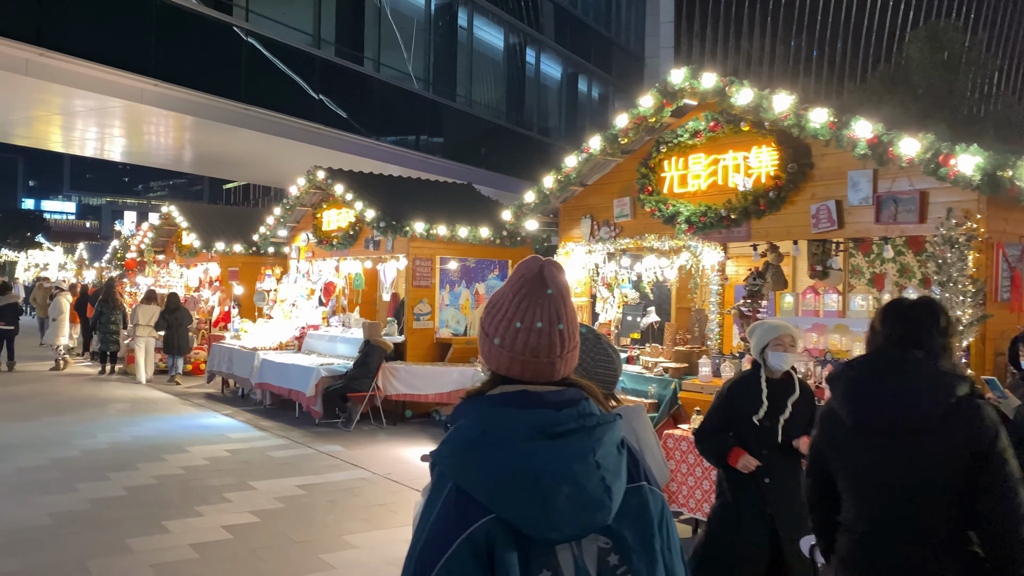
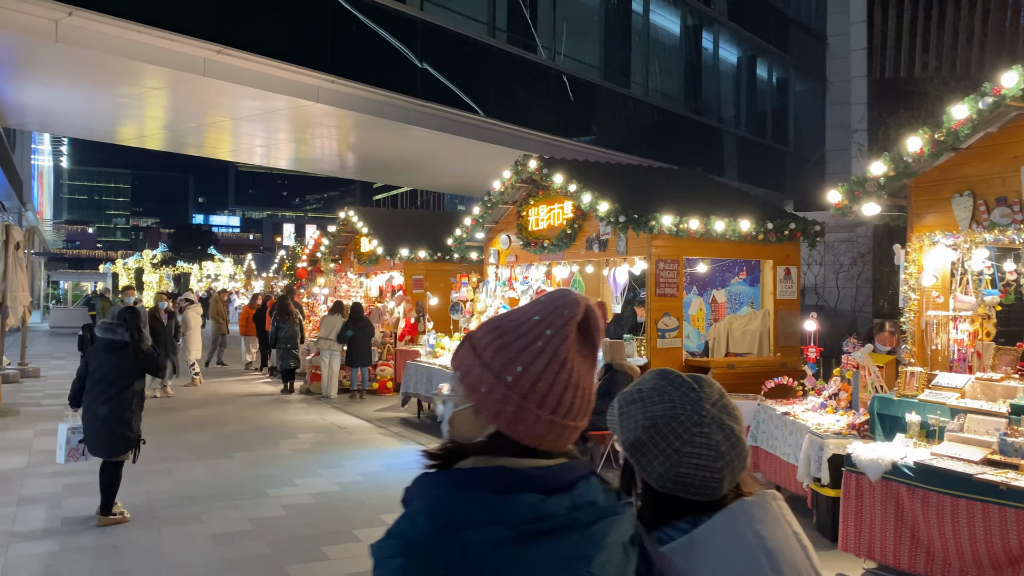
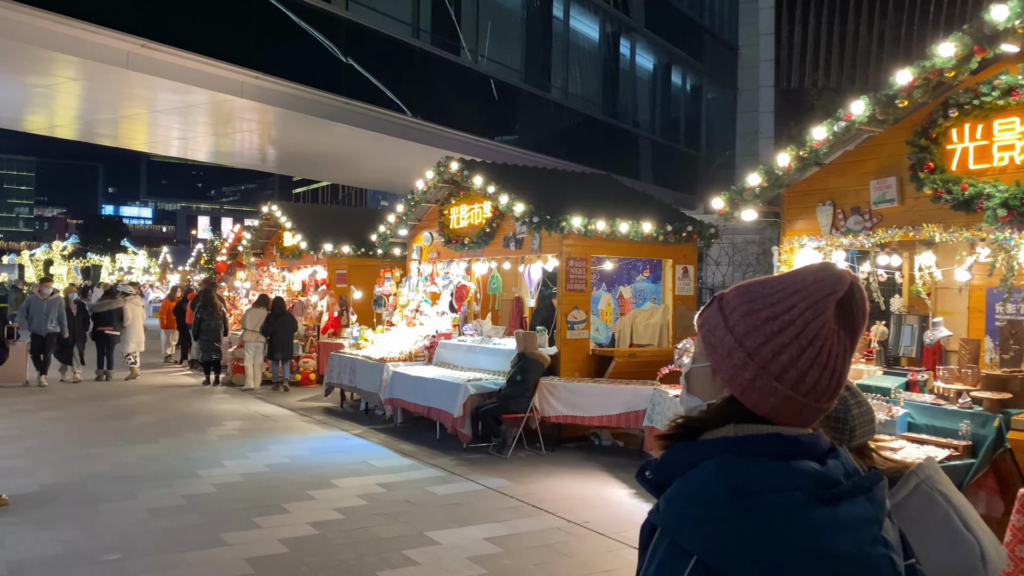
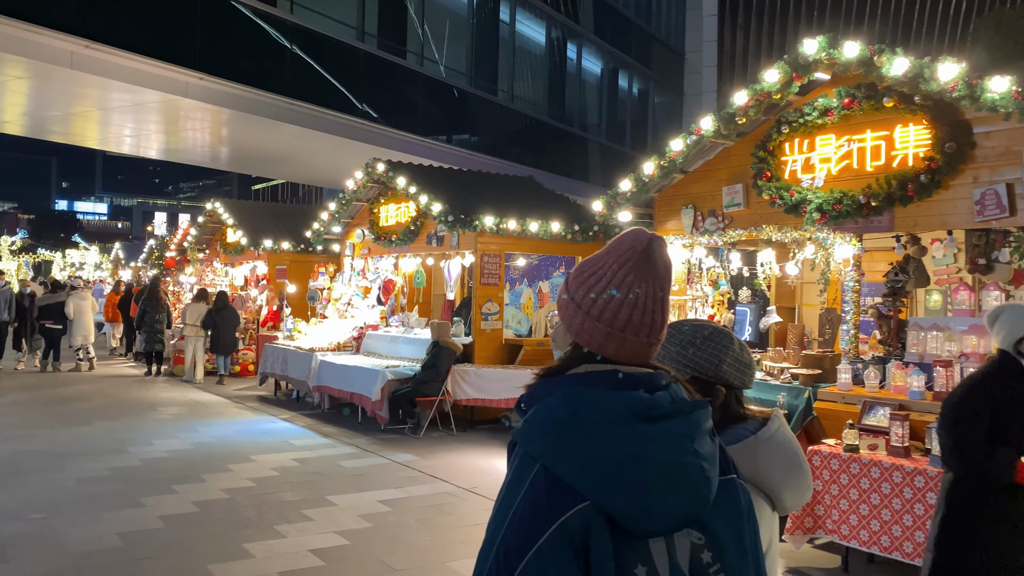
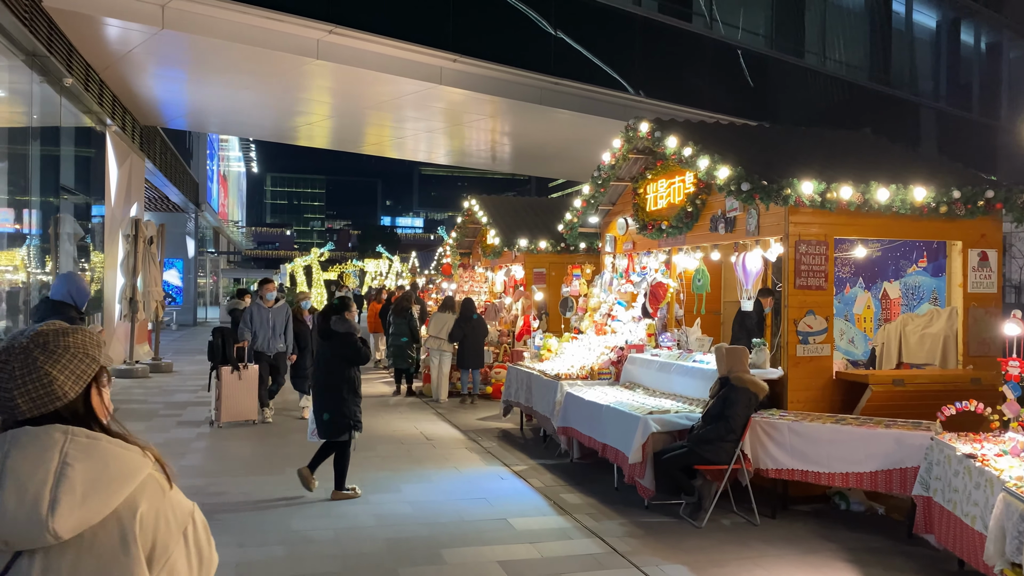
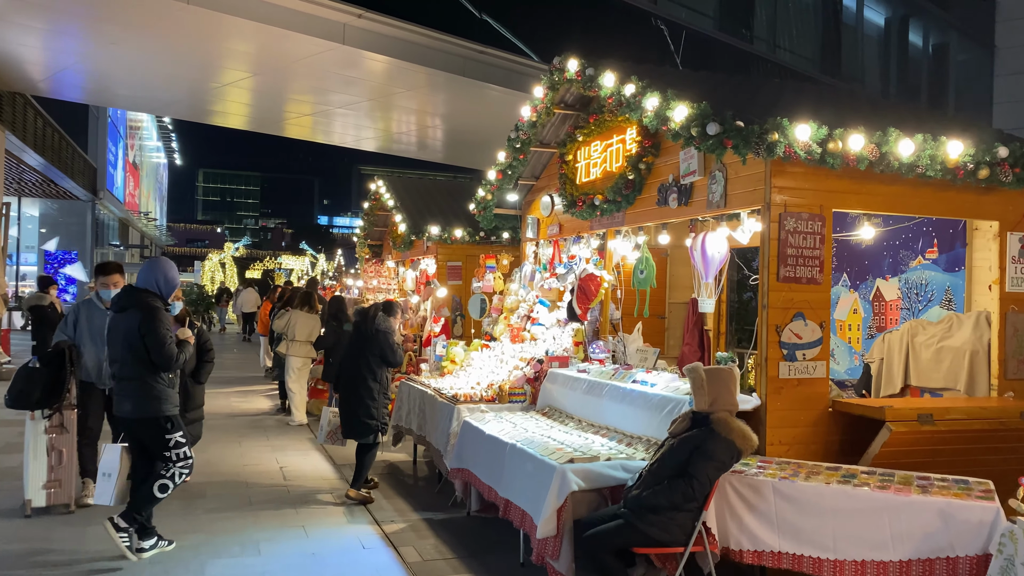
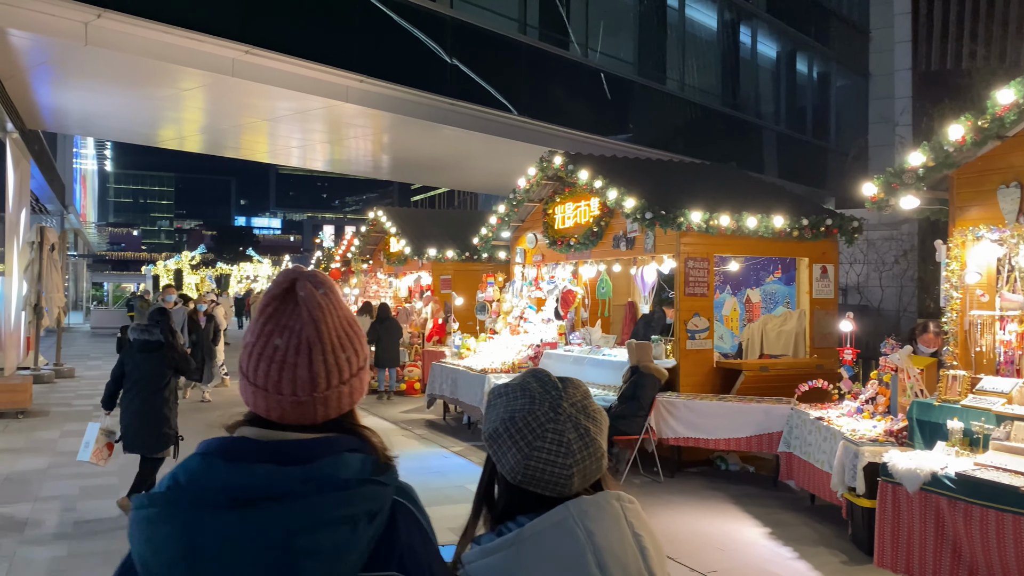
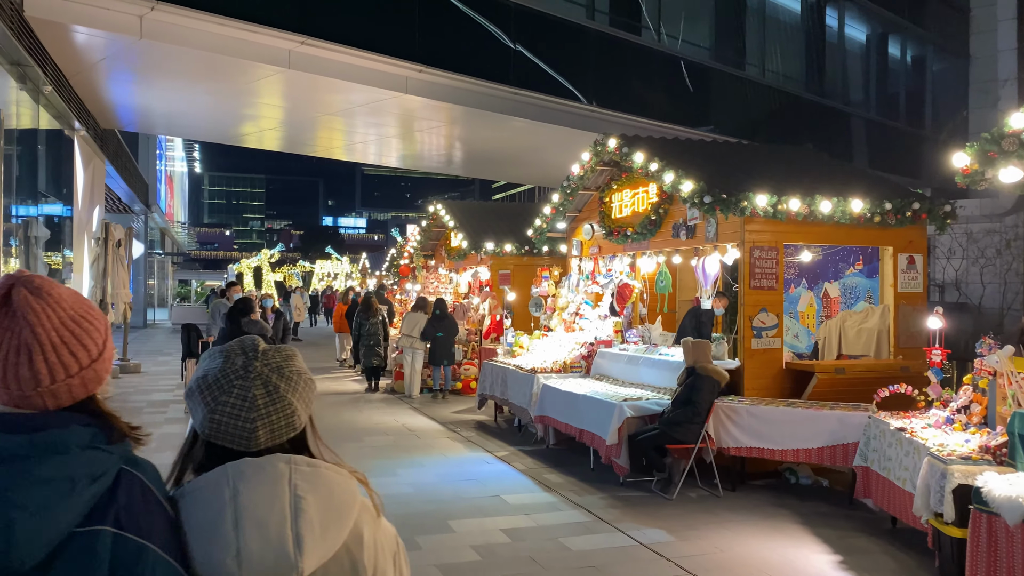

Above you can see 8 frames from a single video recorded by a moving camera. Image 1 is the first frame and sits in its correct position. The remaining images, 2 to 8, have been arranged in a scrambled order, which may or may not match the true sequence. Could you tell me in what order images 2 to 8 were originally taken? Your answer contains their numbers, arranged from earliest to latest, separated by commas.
4, 3, 2, 7, 8, 5, 6
